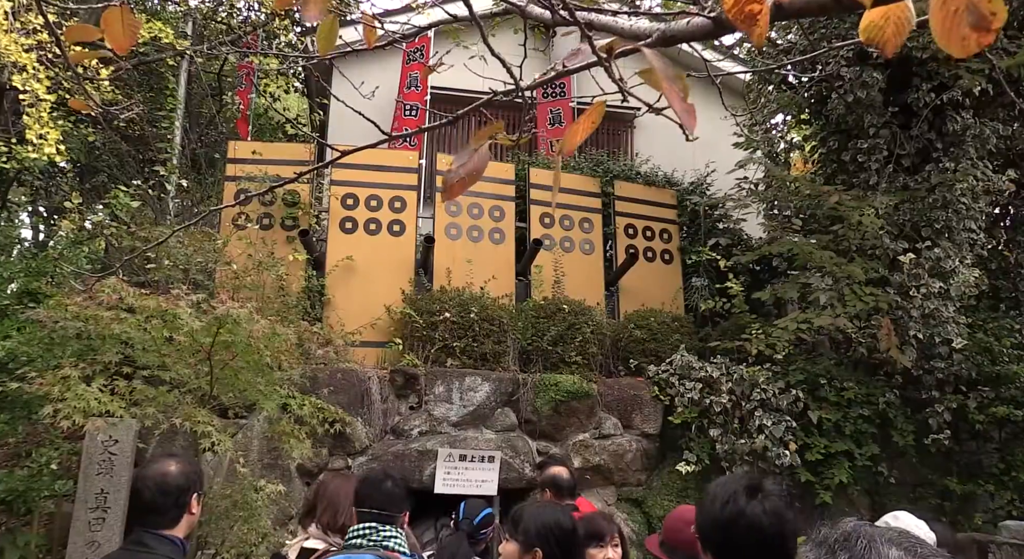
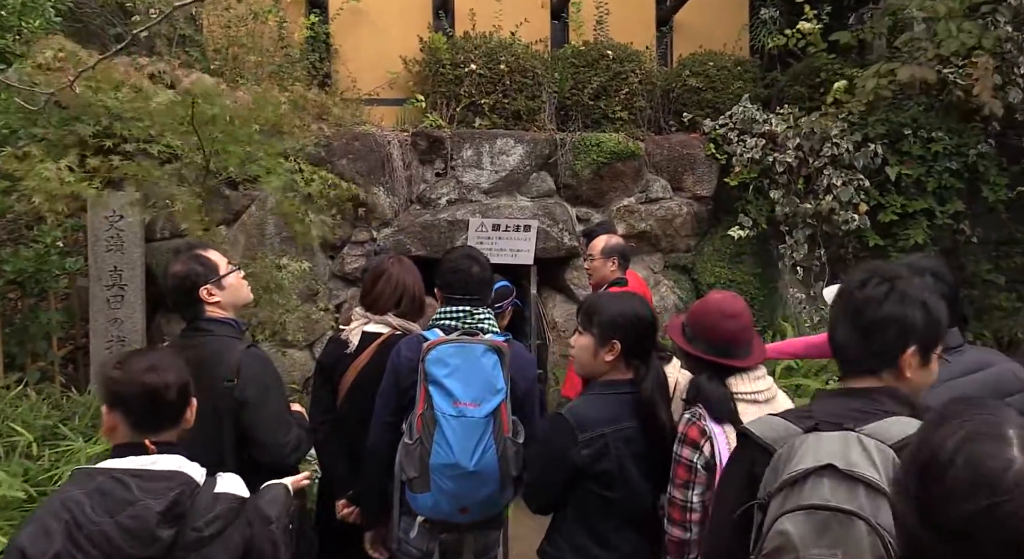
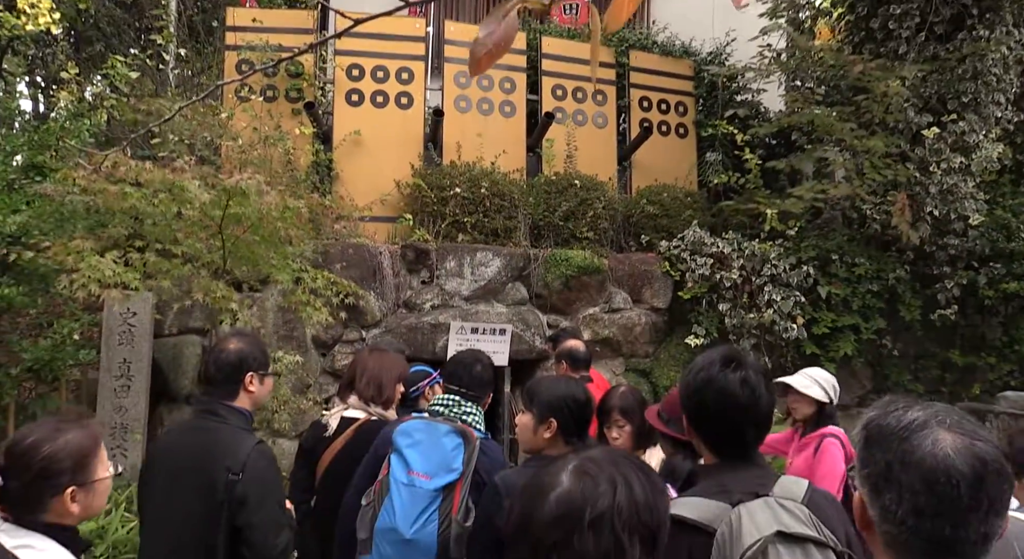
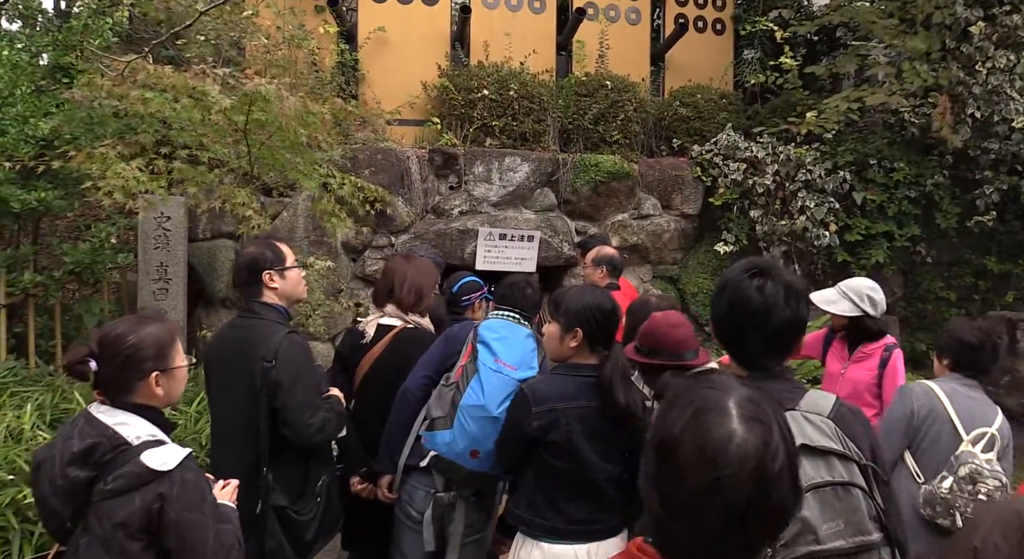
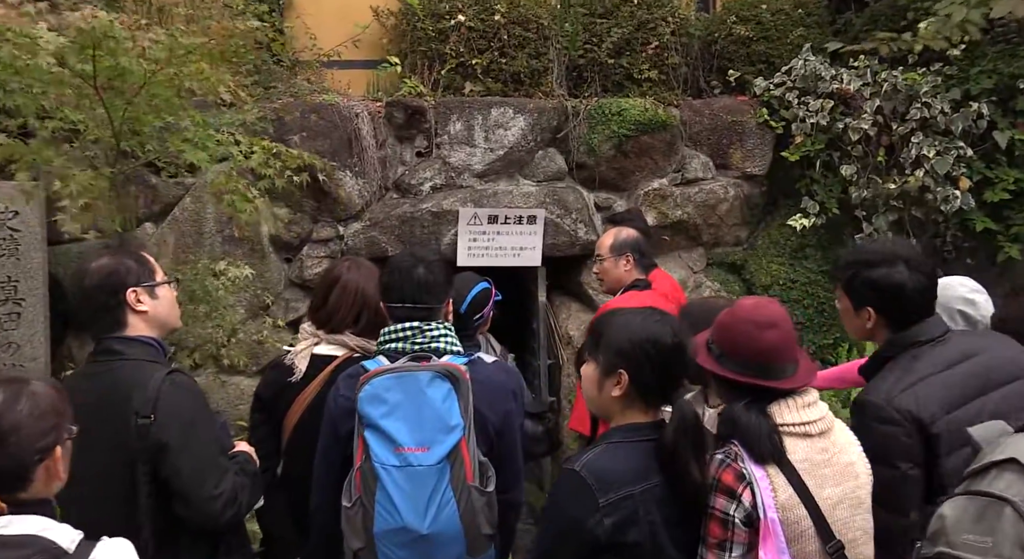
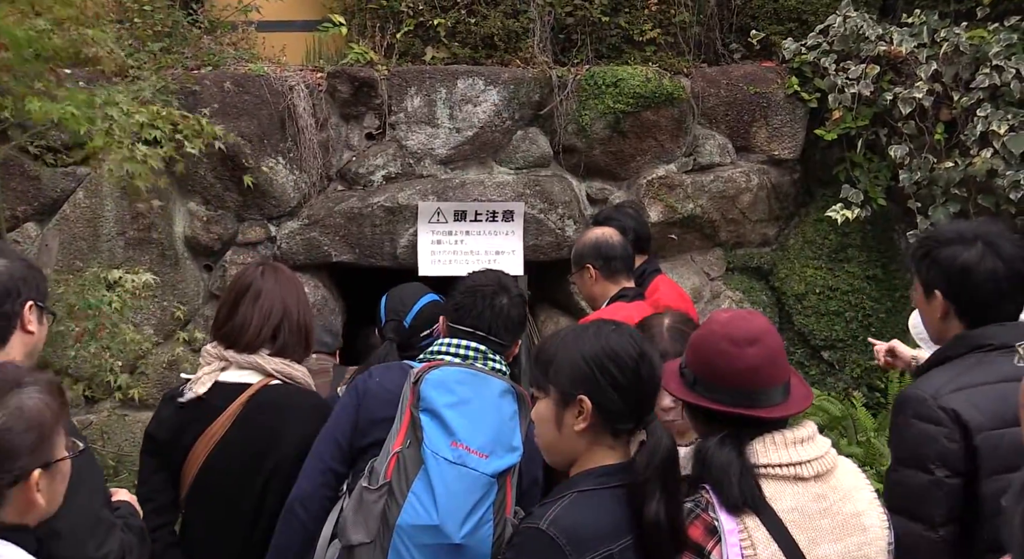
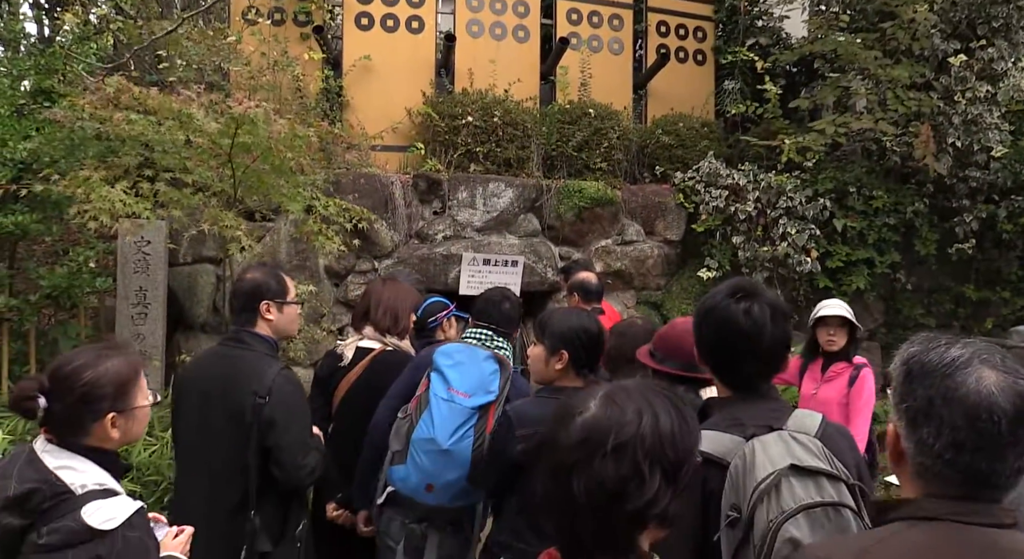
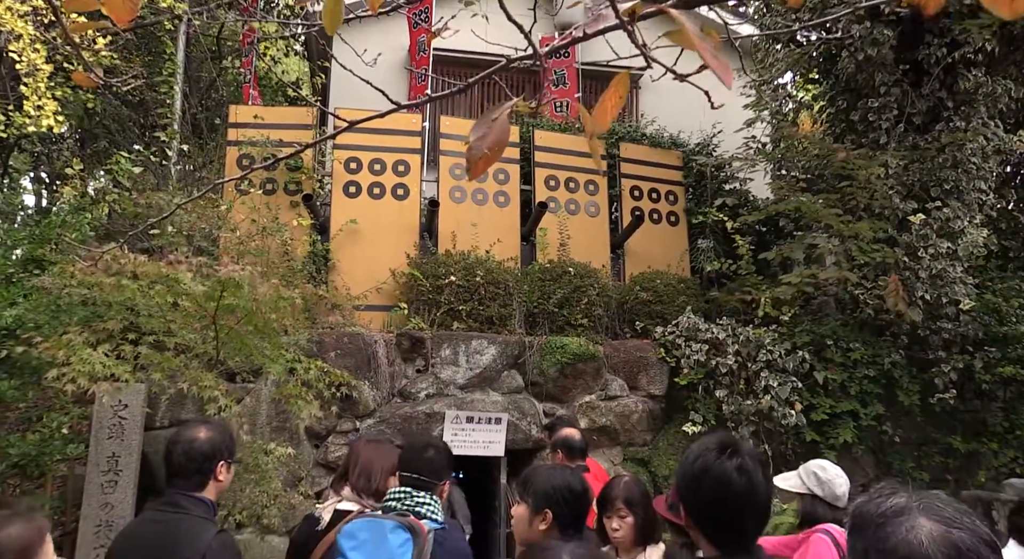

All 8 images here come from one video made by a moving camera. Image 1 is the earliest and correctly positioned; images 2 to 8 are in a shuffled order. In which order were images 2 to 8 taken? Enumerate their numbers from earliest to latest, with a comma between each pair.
8, 3, 7, 4, 2, 5, 6
